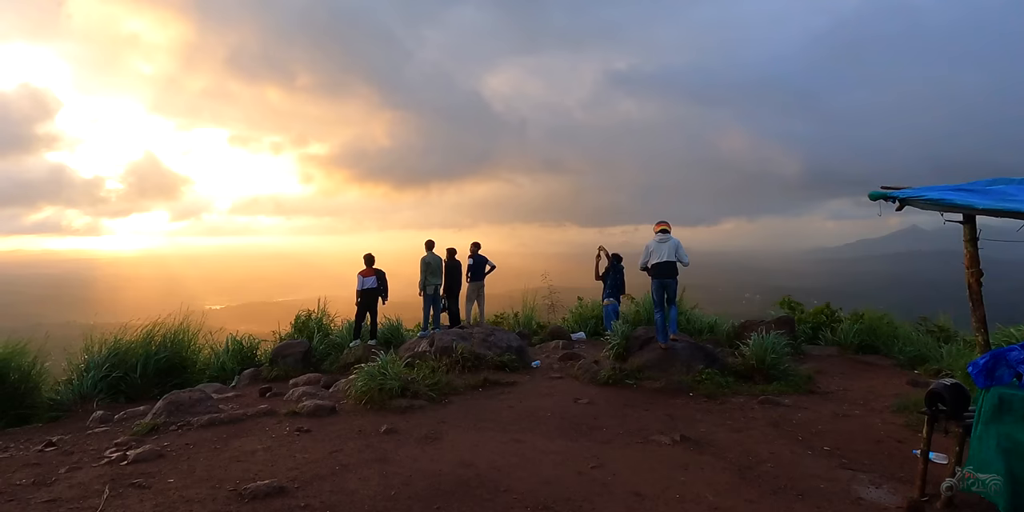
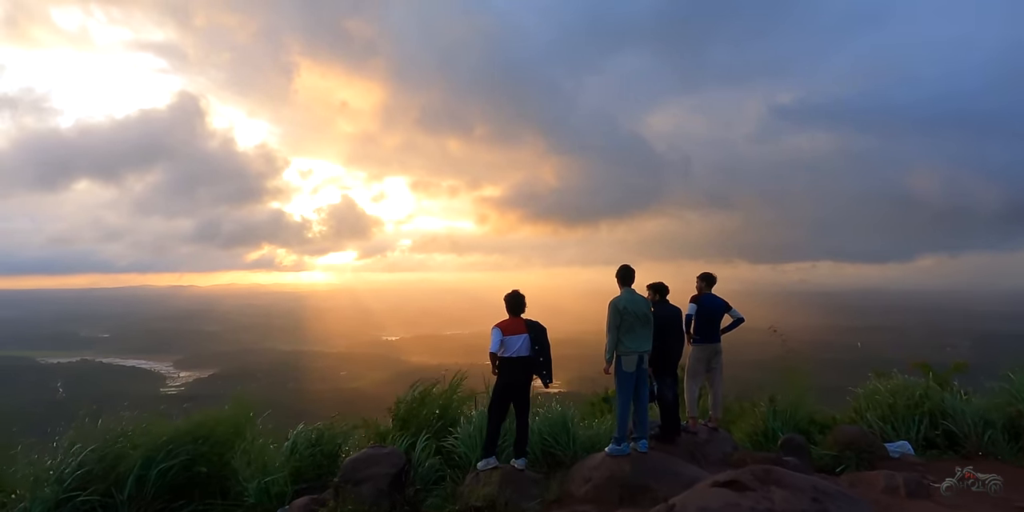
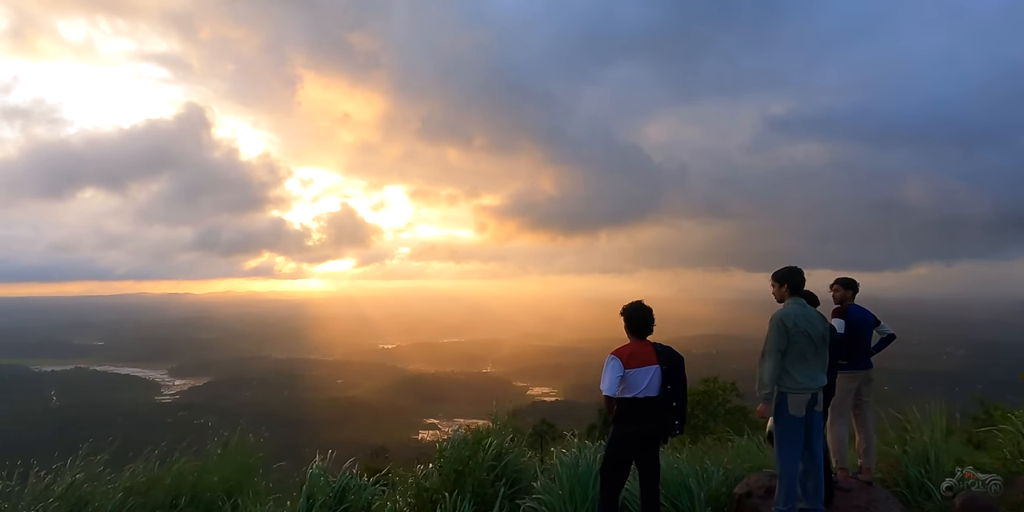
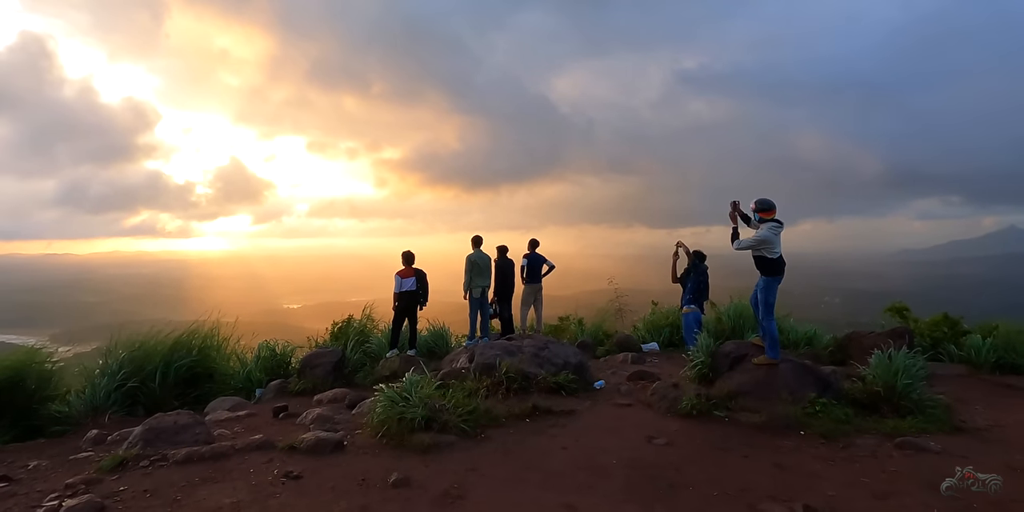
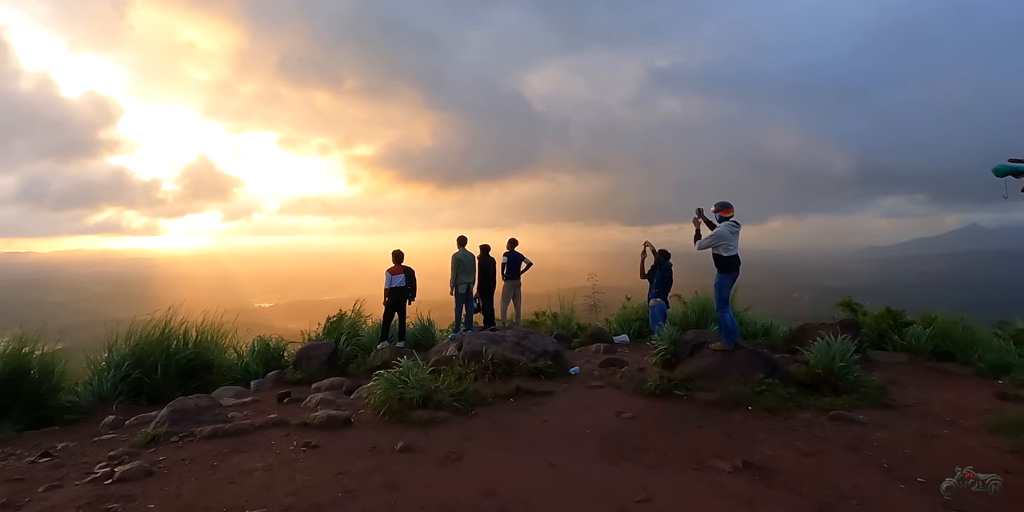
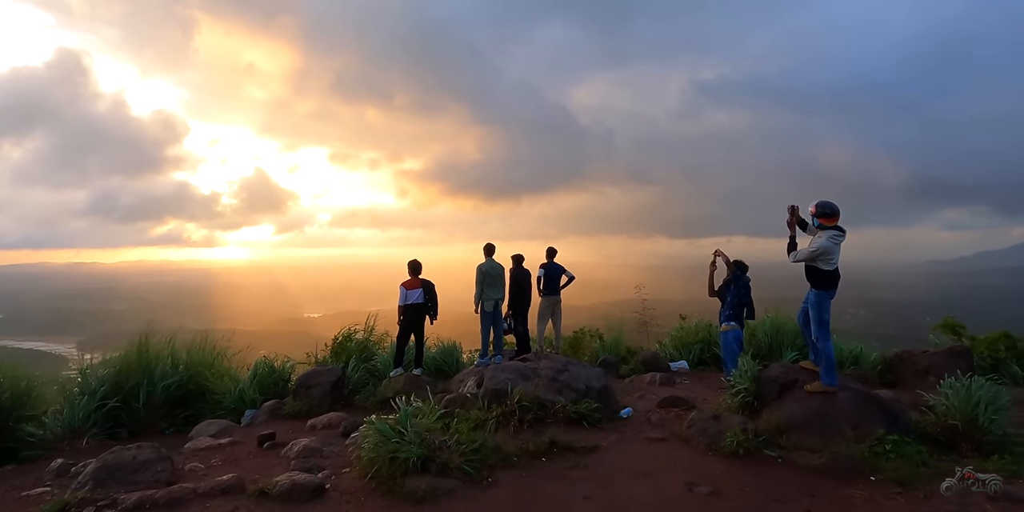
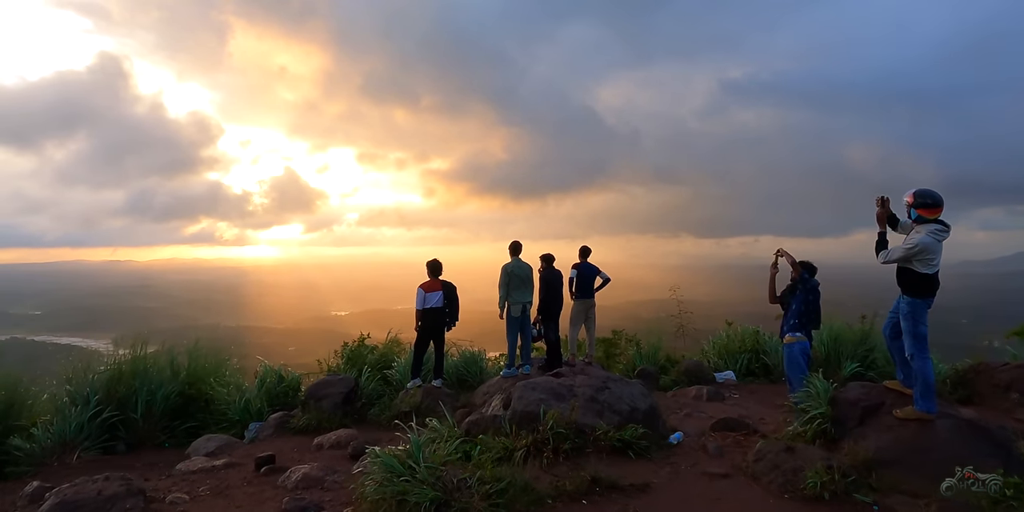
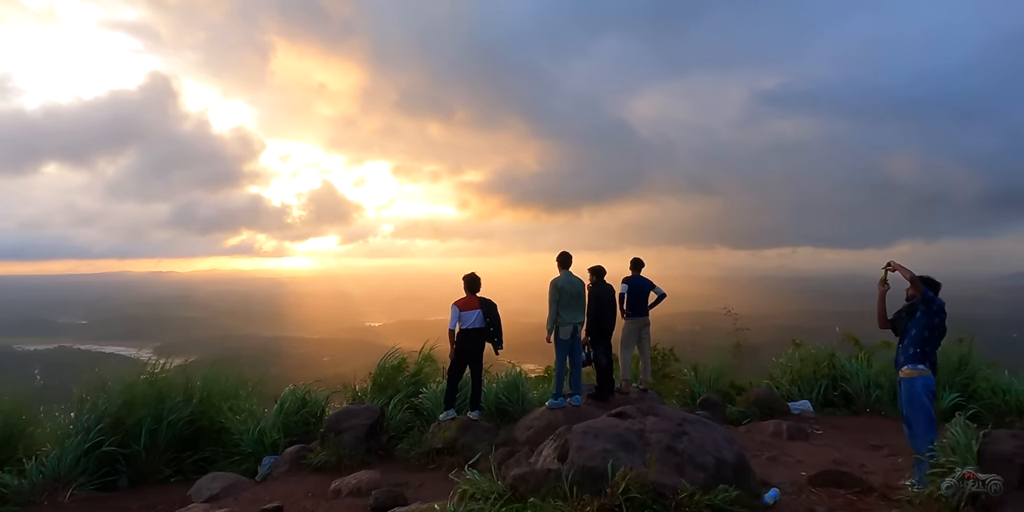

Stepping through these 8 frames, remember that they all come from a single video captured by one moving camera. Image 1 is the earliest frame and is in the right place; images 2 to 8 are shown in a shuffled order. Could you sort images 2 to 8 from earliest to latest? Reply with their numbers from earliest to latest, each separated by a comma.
5, 4, 6, 7, 8, 2, 3
